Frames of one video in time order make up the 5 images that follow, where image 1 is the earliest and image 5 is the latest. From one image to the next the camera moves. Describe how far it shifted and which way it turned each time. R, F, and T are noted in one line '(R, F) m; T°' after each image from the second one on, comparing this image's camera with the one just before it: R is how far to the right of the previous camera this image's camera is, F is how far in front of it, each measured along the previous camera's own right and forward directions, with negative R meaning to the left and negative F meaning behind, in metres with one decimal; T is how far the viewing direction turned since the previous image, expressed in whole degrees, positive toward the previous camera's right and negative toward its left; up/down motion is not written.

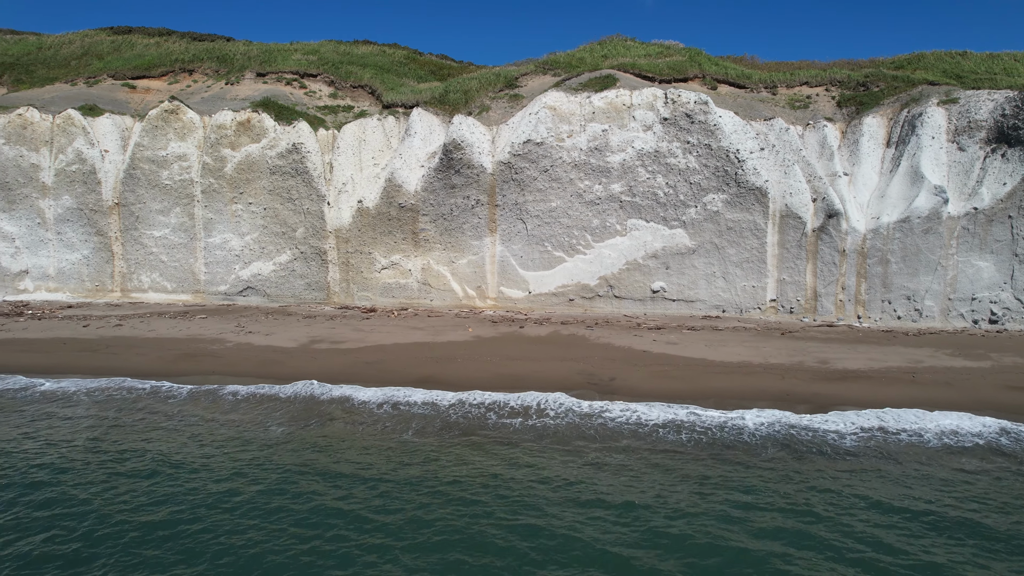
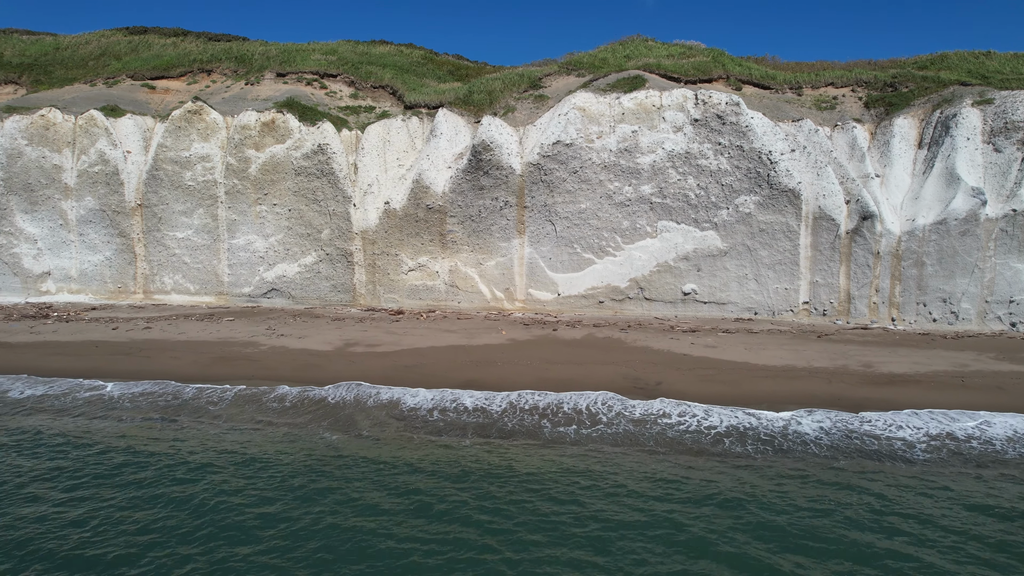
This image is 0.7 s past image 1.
(-0.3, +0.1) m; 0°
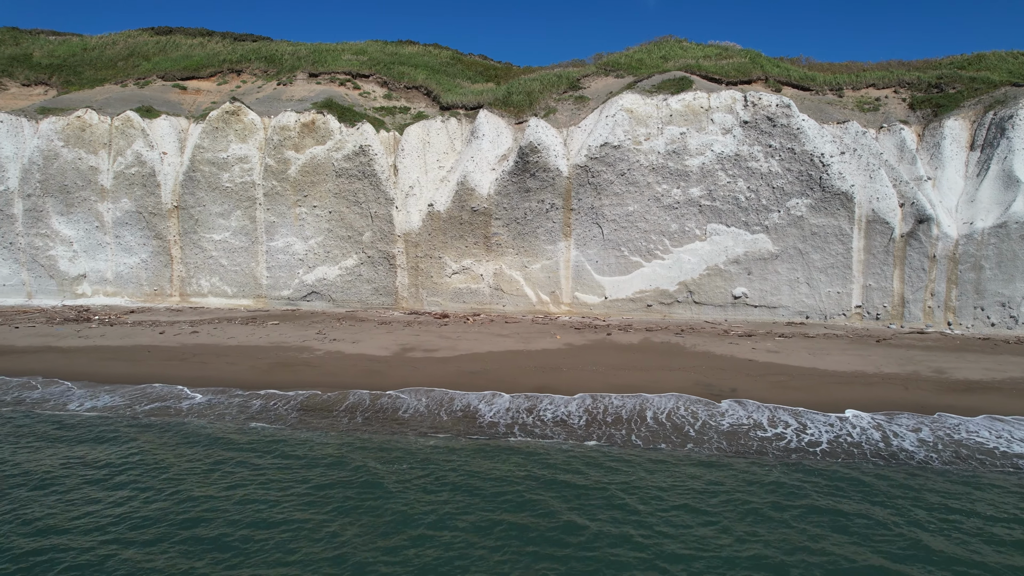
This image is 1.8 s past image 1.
(-0.5, +0.1) m; 0°
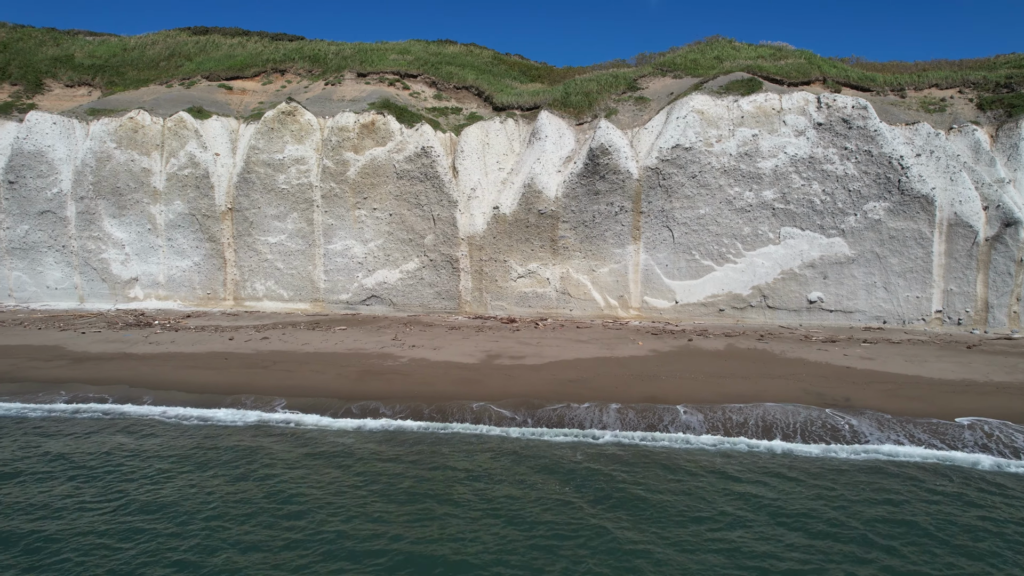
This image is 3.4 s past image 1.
(-0.7, +0.2) m; 0°
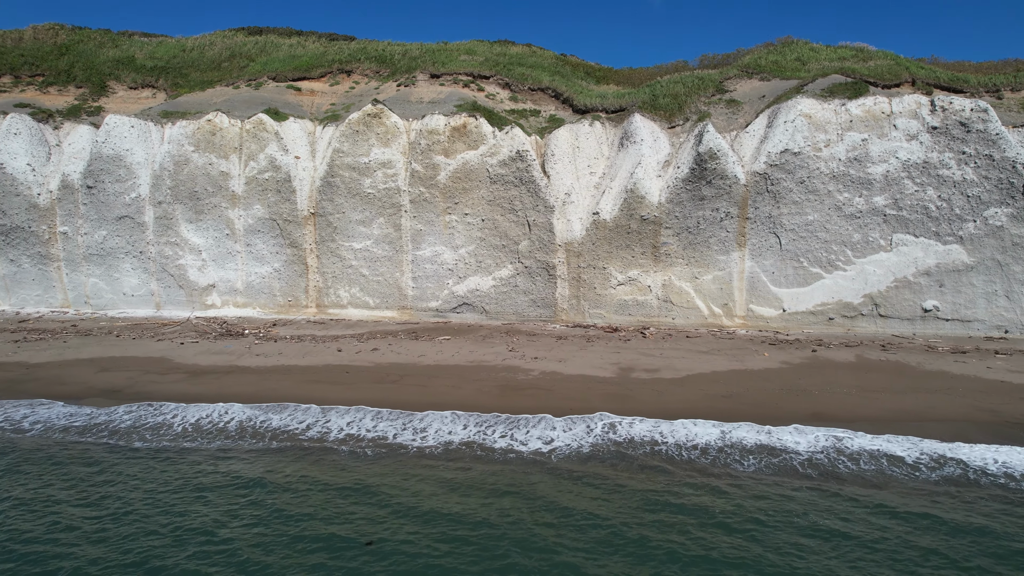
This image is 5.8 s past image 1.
(-1.1, +0.3) m; 0°
